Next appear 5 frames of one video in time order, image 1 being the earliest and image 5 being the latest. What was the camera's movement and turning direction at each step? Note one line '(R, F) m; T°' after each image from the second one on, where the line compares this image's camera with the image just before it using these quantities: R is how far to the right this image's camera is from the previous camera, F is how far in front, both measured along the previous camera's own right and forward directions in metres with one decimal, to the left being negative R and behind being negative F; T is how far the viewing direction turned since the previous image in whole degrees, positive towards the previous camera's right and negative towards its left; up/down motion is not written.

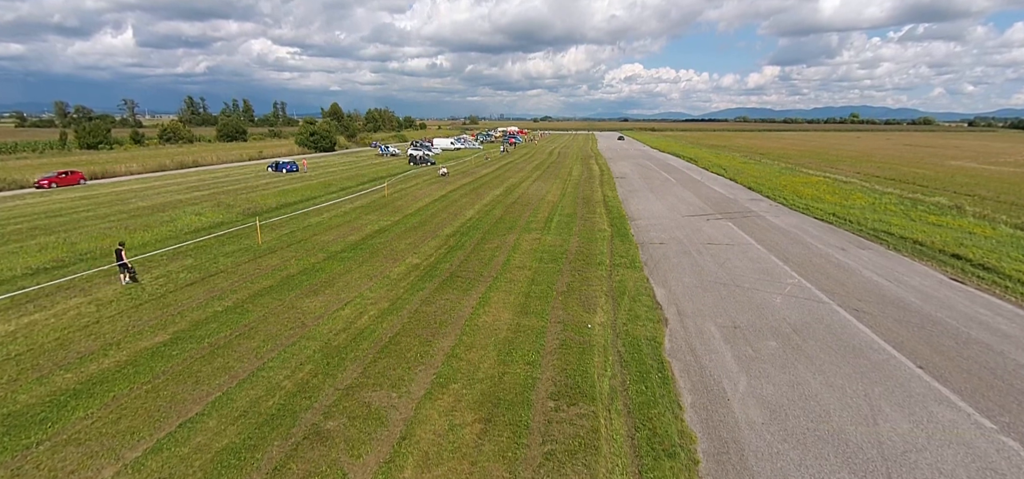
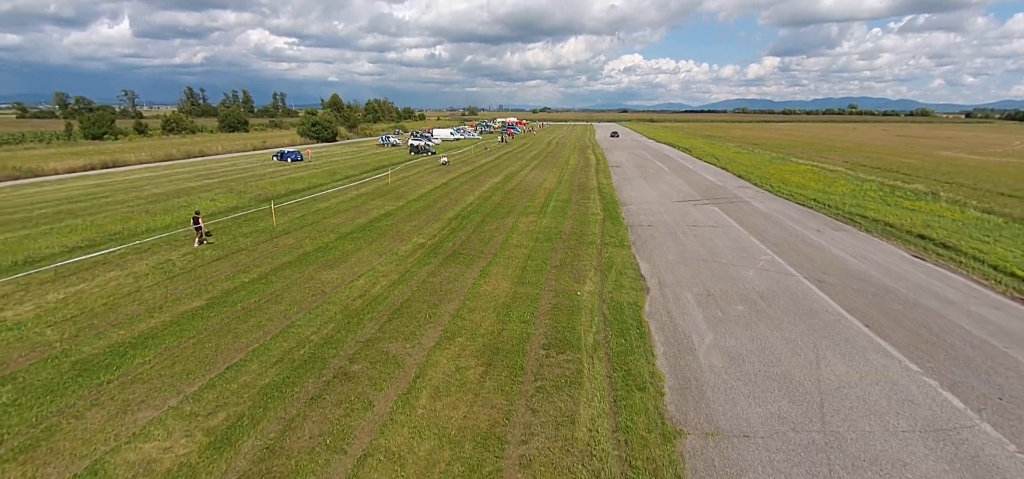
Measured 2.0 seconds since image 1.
(0.0, -0.9) m; 0°
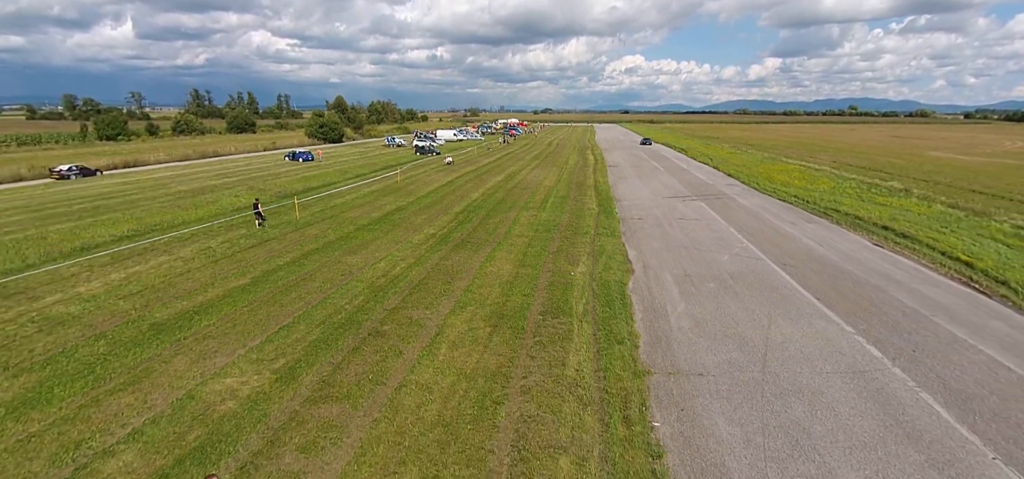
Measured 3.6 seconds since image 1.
(0.0, -1.4) m; 0°
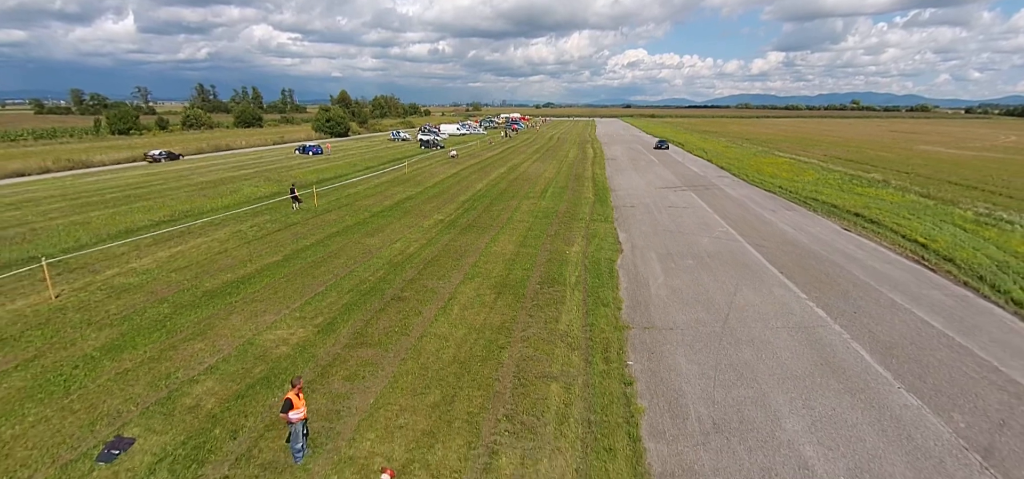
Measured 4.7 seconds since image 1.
(0.0, -1.3) m; 0°
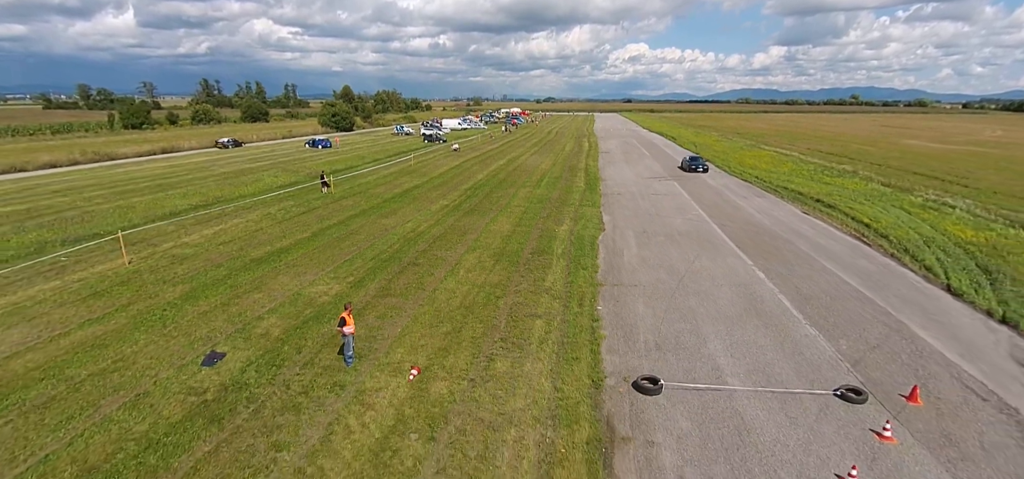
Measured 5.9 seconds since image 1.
(+0.1, -1.9) m; 0°
